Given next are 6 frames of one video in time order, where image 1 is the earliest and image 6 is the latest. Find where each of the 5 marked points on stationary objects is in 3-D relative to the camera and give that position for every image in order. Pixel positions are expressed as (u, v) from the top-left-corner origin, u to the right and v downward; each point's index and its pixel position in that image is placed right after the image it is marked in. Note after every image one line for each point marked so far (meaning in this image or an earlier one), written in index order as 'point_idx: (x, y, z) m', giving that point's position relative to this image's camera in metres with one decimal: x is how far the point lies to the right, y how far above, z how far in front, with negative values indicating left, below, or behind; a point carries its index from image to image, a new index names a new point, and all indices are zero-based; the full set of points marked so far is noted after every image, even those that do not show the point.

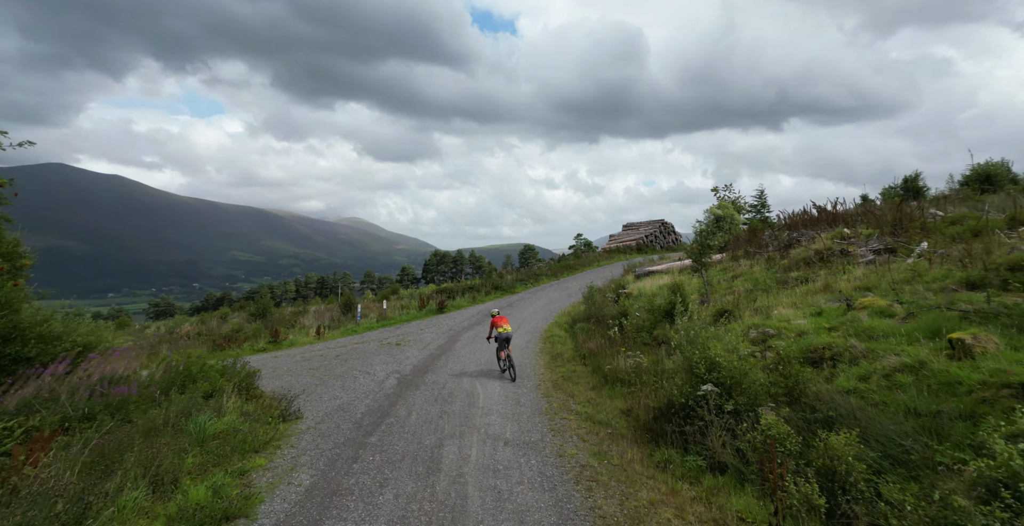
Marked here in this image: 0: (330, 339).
0: (-6.4, -2.6, +18.2) m
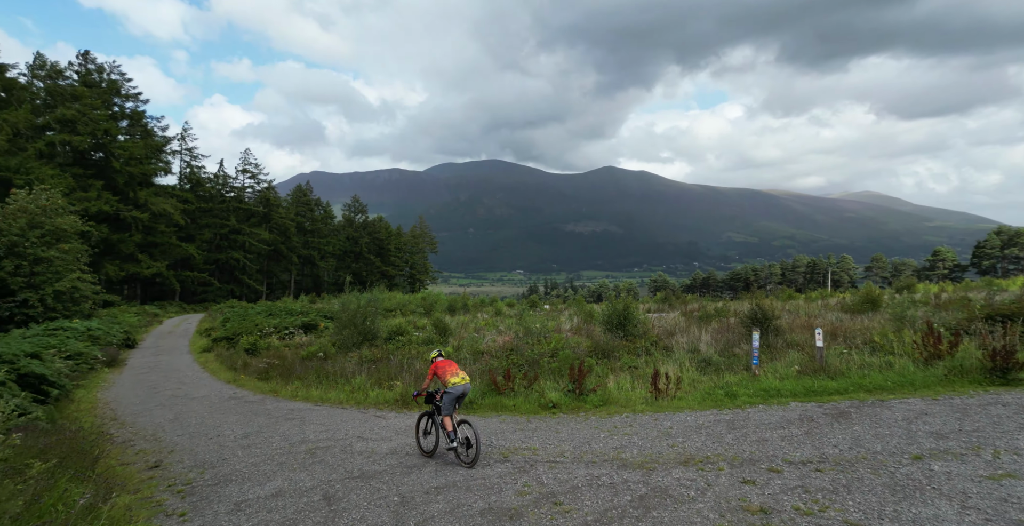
0: (+2.5, -2.4, +8.4) m
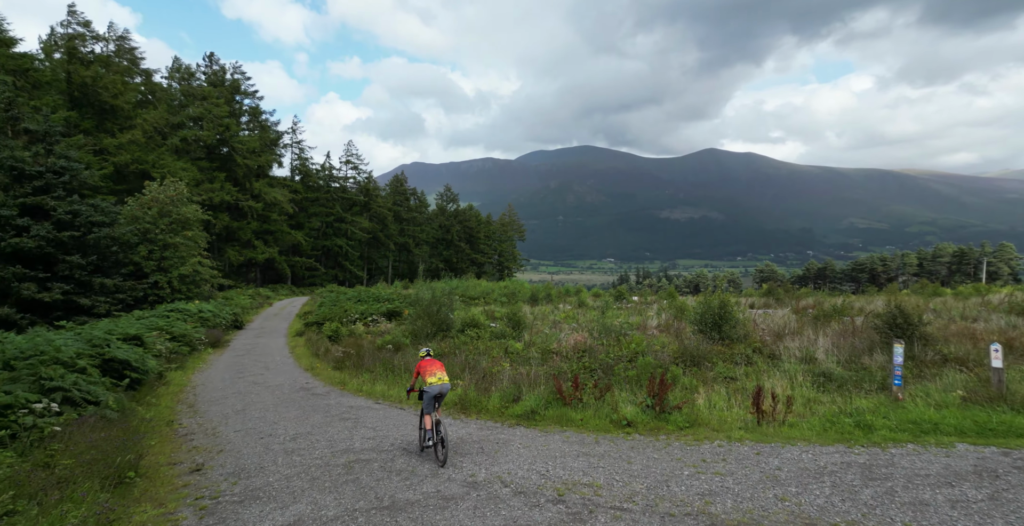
0: (+3.3, -2.2, +6.5) m
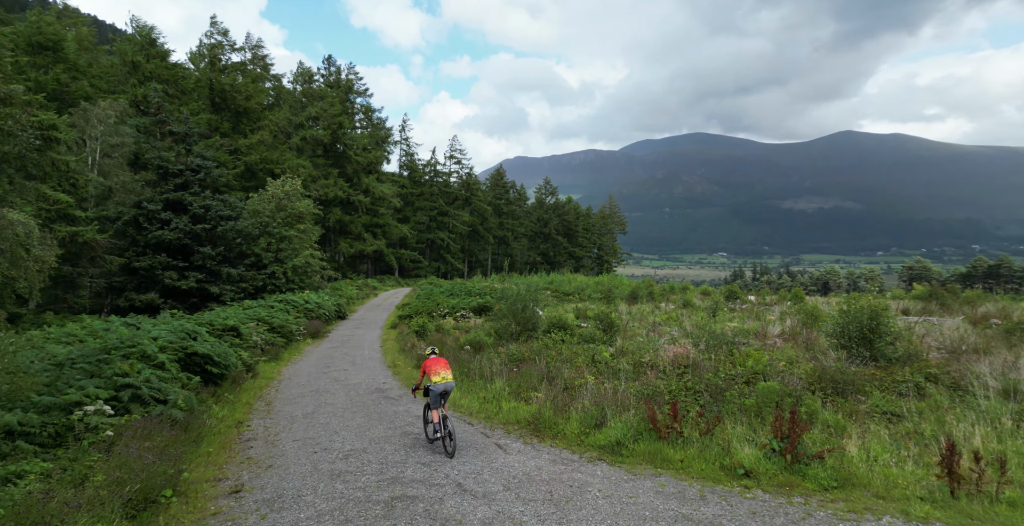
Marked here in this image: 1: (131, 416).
0: (+3.9, -2.3, +4.2) m
1: (-6.2, -2.5, +8.7) m
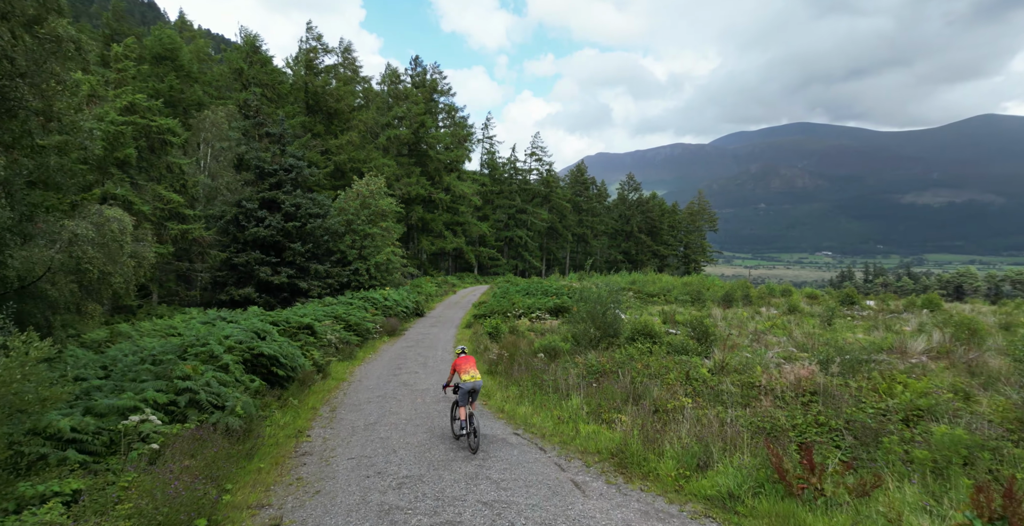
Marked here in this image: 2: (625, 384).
0: (+4.3, -2.3, +2.2) m
1: (-5.0, -2.5, +8.3) m
2: (+2.4, -2.4, +10.5) m
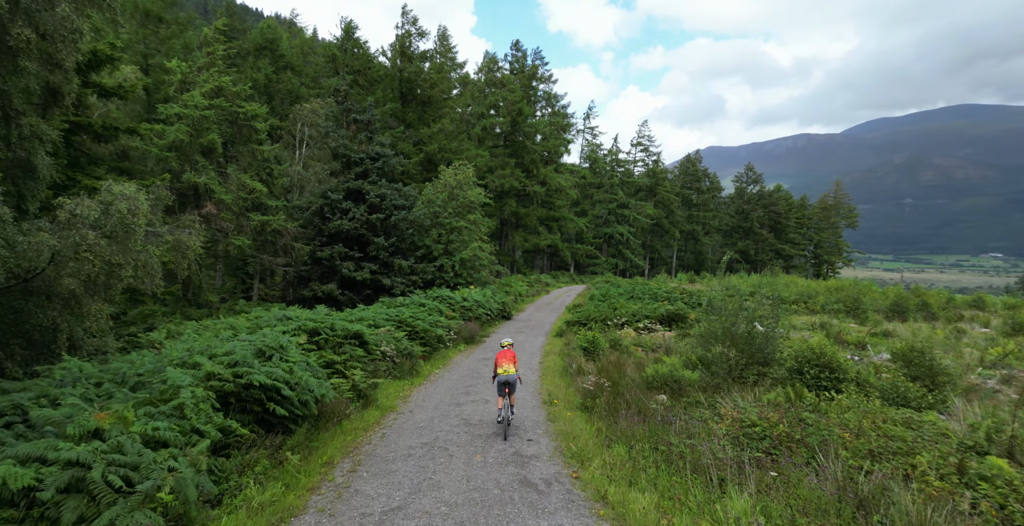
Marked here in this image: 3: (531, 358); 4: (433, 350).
0: (+3.9, -2.3, -2.9) m
1: (-4.1, -2.3, +4.7) m
2: (+3.6, -2.3, +5.6) m
3: (+0.9, -3.4, +18.9) m
4: (-2.5, -2.8, +17.5) m
